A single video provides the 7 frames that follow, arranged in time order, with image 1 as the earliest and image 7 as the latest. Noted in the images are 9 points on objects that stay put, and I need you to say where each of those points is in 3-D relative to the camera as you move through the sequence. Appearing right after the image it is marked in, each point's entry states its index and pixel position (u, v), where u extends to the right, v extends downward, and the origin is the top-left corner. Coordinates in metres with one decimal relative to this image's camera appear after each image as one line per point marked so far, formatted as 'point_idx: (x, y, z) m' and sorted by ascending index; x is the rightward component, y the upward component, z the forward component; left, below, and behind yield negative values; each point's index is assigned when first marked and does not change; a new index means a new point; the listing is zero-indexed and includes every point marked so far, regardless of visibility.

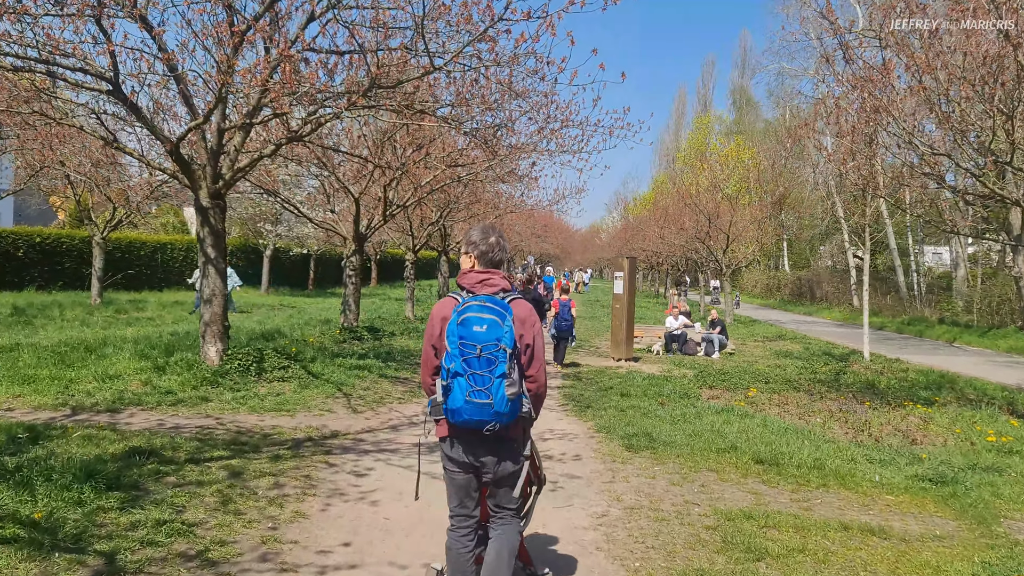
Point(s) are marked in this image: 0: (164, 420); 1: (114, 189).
0: (-2.5, -0.9, +6.3) m
1: (-8.0, +2.0, +17.7) m
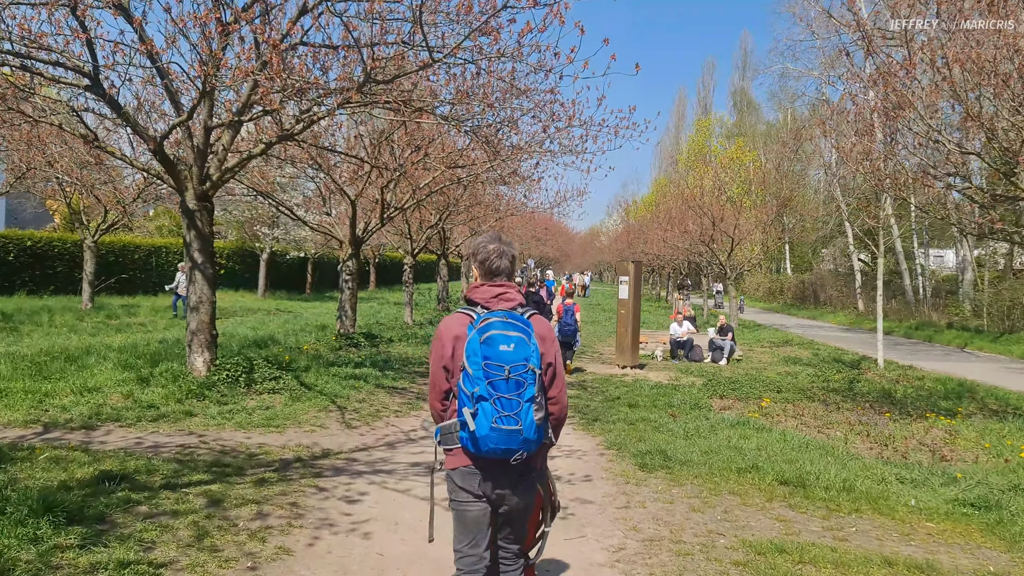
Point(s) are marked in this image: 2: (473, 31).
0: (-2.5, -1.0, +5.9) m
1: (-8.0, +1.9, +17.3) m
2: (-0.3, +2.2, +7.6) m
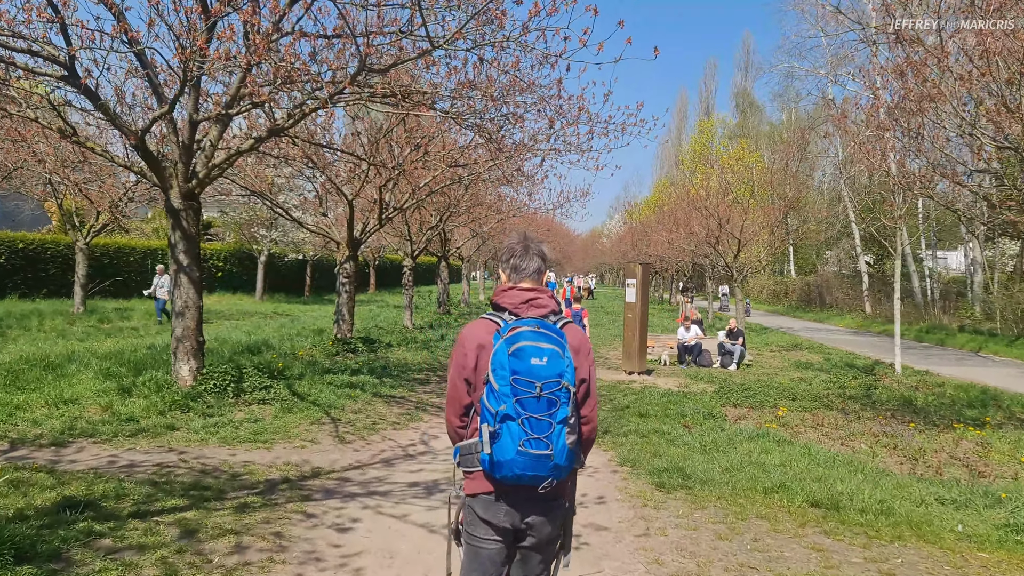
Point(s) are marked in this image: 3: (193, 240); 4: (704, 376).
0: (-2.4, -1.0, +5.4) m
1: (-7.9, +1.8, +16.8) m
2: (-0.3, +2.2, +7.2) m
3: (-2.8, +0.4, +7.6) m
4: (+2.9, -1.3, +13.1) m
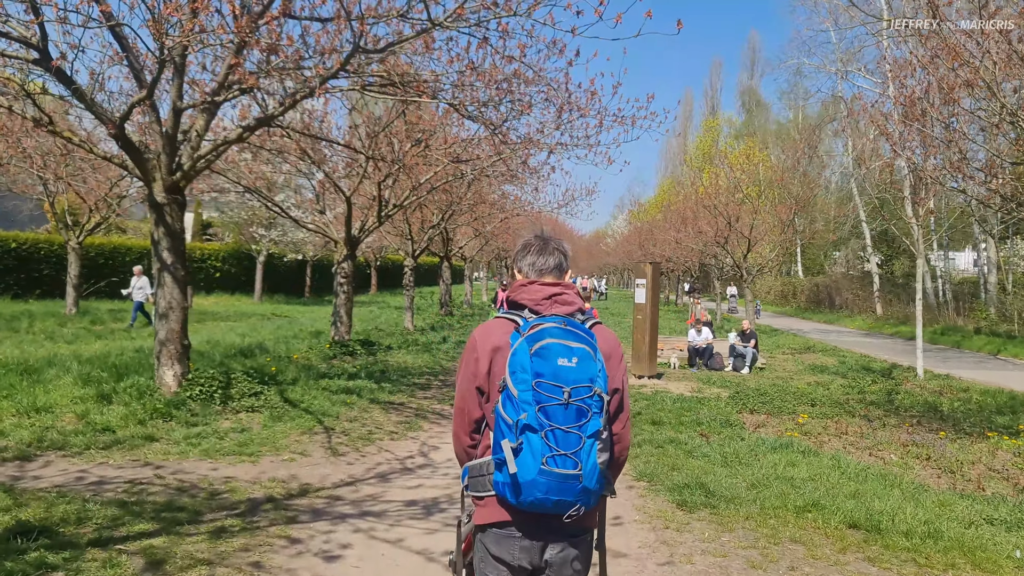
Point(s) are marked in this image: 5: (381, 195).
0: (-2.4, -1.0, +4.9) m
1: (-7.9, +1.8, +16.4) m
2: (-0.2, +2.2, +6.7) m
3: (-2.7, +0.4, +7.2) m
4: (+2.9, -1.3, +12.6) m
5: (-1.9, +1.3, +12.5) m
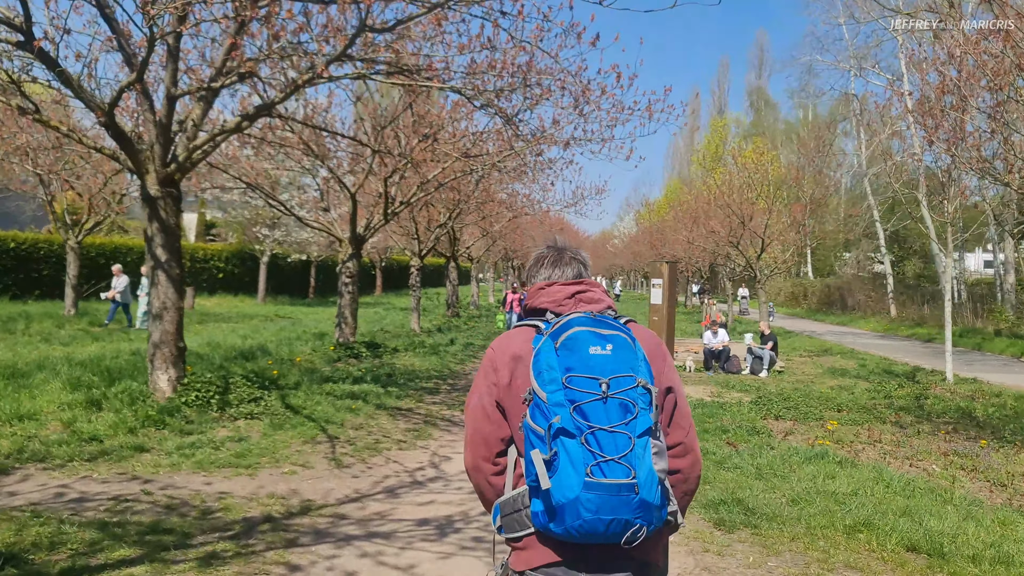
0: (-2.3, -1.0, +4.5) m
1: (-7.7, +1.8, +16.0) m
2: (-0.1, +2.2, +6.2) m
3: (-2.6, +0.4, +6.7) m
4: (+3.1, -1.3, +12.1) m
5: (-1.7, +1.3, +12.0) m
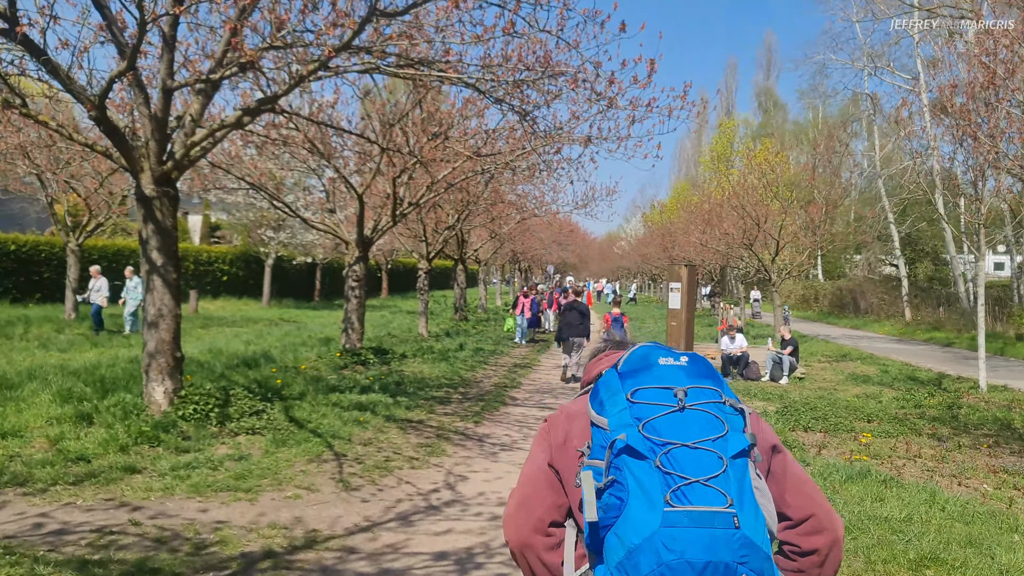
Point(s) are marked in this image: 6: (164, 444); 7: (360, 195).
0: (-2.1, -1.0, +4.1) m
1: (-7.5, +1.7, +15.6) m
2: (0.0, +2.2, +5.8) m
3: (-2.4, +0.4, +6.3) m
4: (+3.2, -1.4, +11.7) m
5: (-1.5, +1.3, +11.6) m
6: (-2.2, -1.0, +5.6) m
7: (-2.0, +1.2, +11.3) m
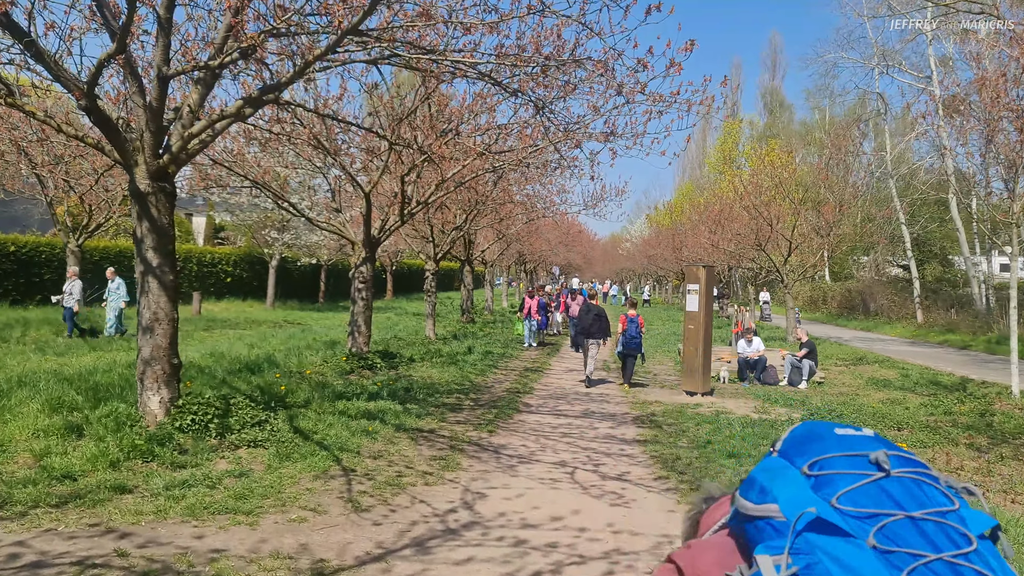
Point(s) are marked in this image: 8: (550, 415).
0: (-2.0, -1.1, +3.7) m
1: (-7.3, +1.7, +15.2) m
2: (+0.1, +2.1, +5.4) m
3: (-2.3, +0.4, +5.9) m
4: (+3.4, -1.4, +11.3) m
5: (-1.4, +1.2, +11.2) m
6: (-2.1, -1.0, +5.2) m
7: (-1.8, +1.2, +10.9) m
8: (+0.4, -1.3, +9.0) m
